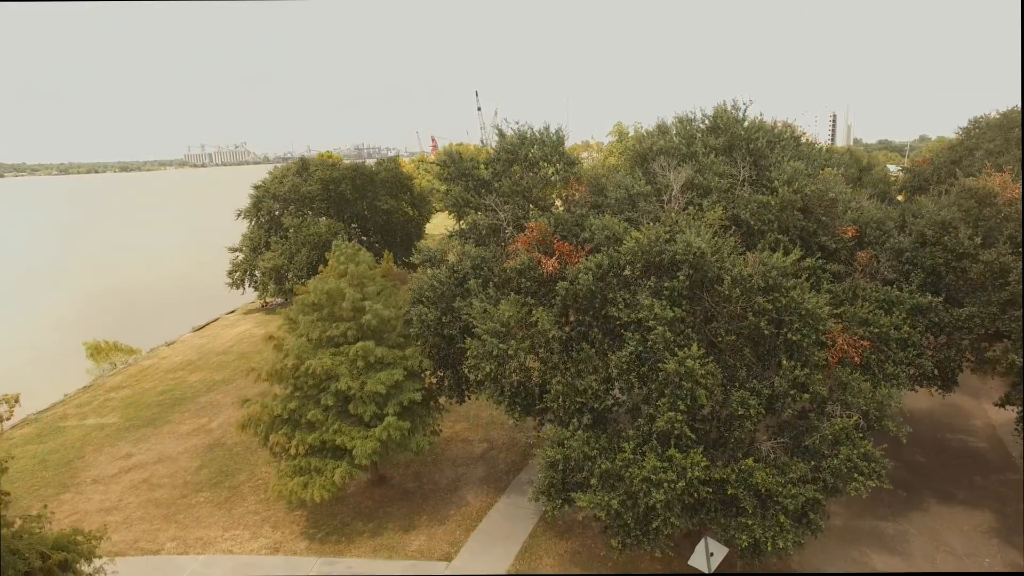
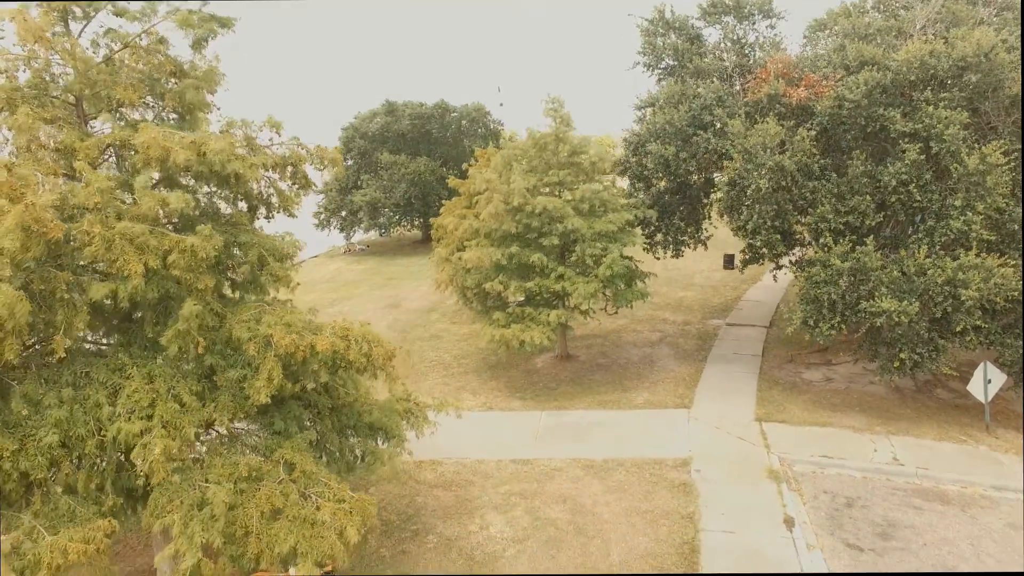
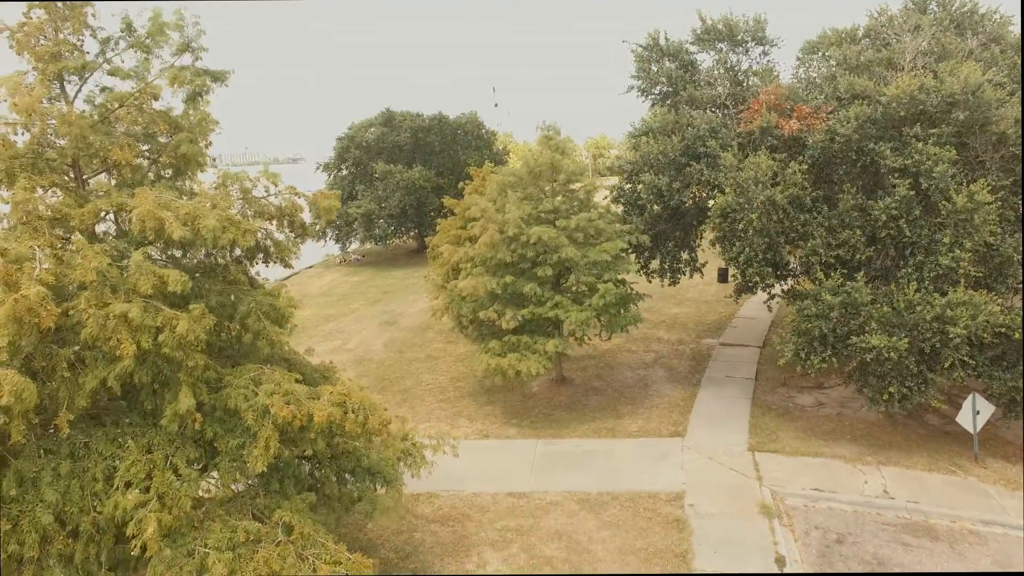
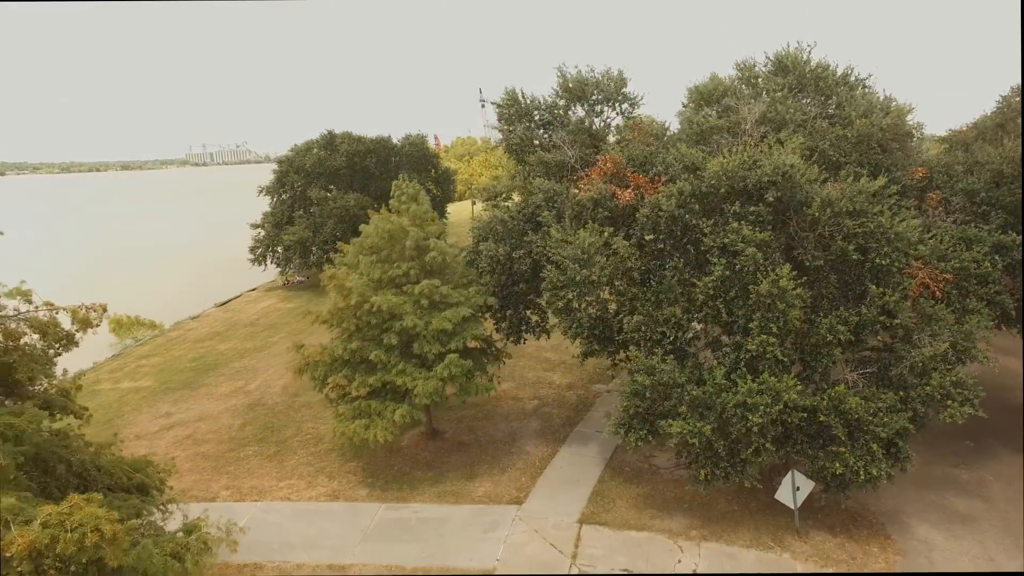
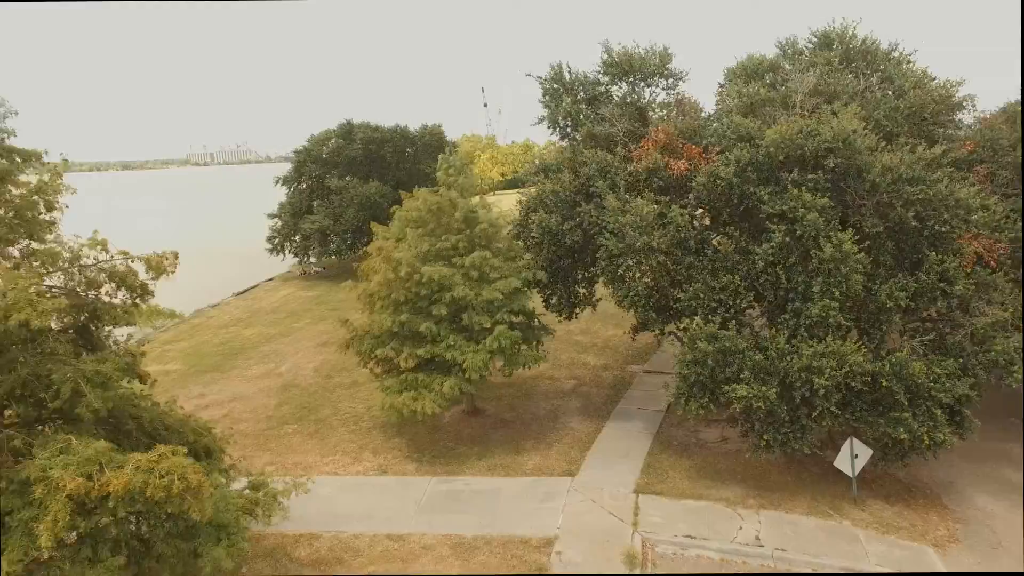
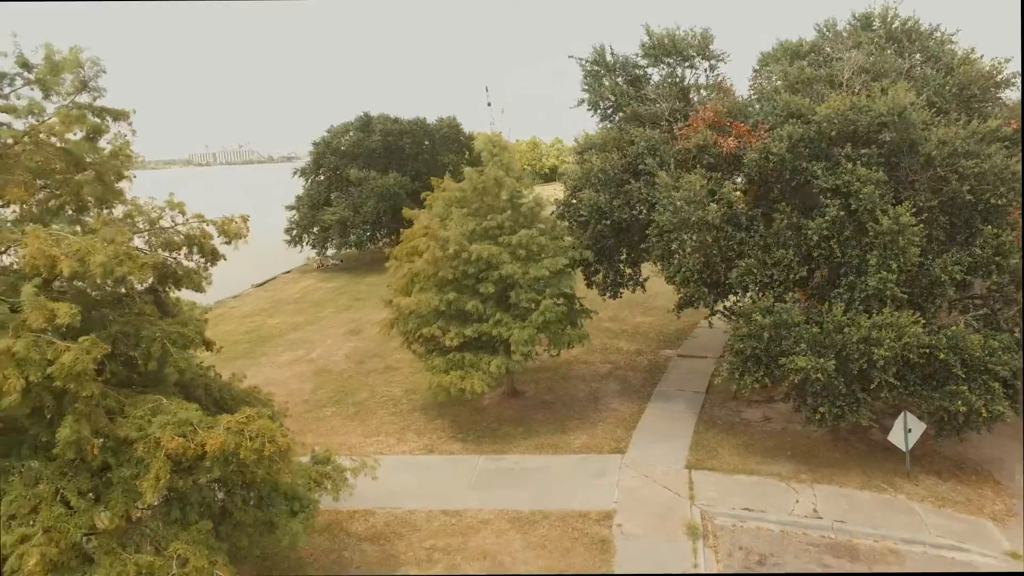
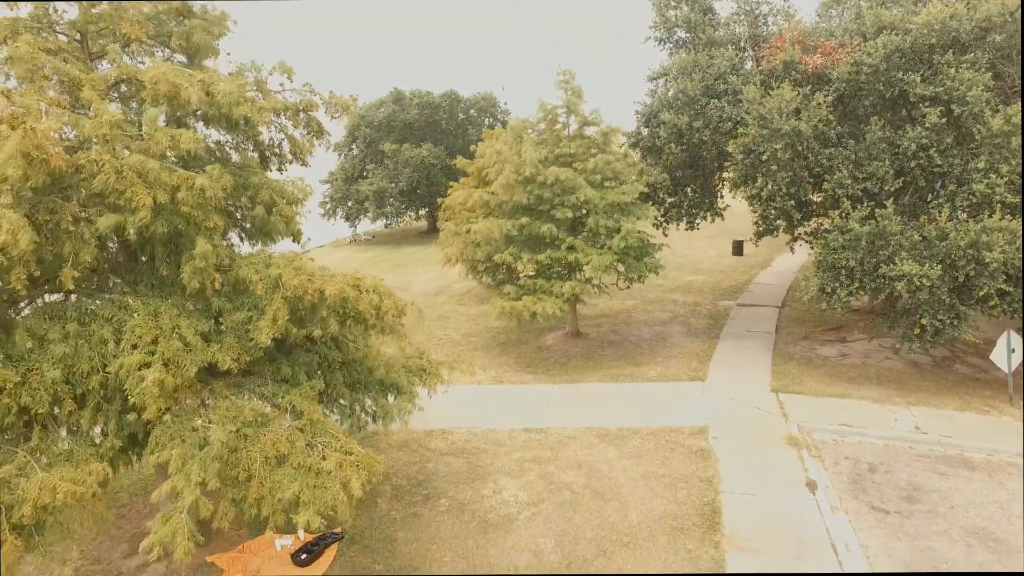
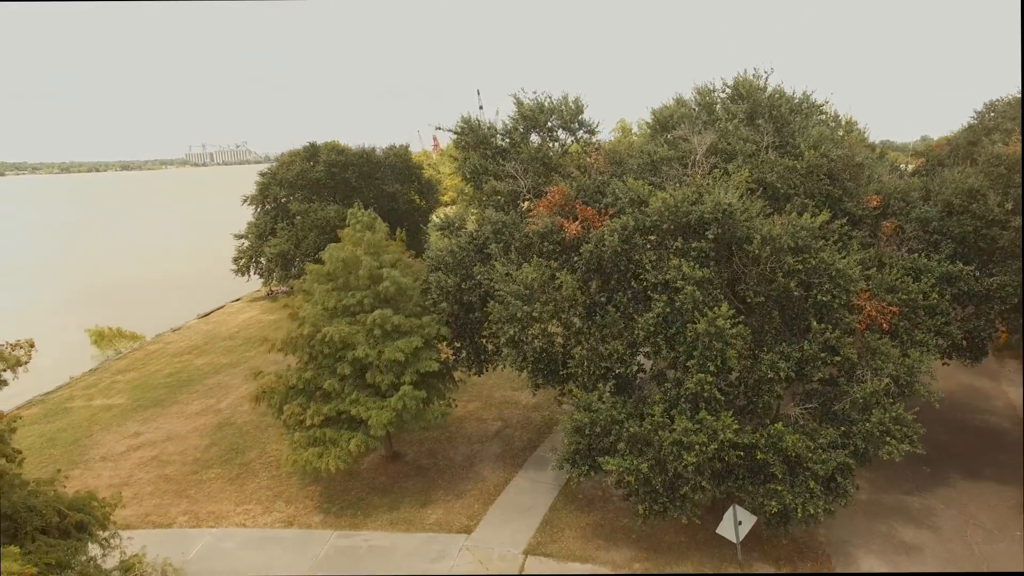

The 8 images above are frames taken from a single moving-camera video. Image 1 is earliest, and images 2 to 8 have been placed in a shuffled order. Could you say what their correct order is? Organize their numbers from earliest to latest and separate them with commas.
8, 4, 5, 6, 3, 2, 7
